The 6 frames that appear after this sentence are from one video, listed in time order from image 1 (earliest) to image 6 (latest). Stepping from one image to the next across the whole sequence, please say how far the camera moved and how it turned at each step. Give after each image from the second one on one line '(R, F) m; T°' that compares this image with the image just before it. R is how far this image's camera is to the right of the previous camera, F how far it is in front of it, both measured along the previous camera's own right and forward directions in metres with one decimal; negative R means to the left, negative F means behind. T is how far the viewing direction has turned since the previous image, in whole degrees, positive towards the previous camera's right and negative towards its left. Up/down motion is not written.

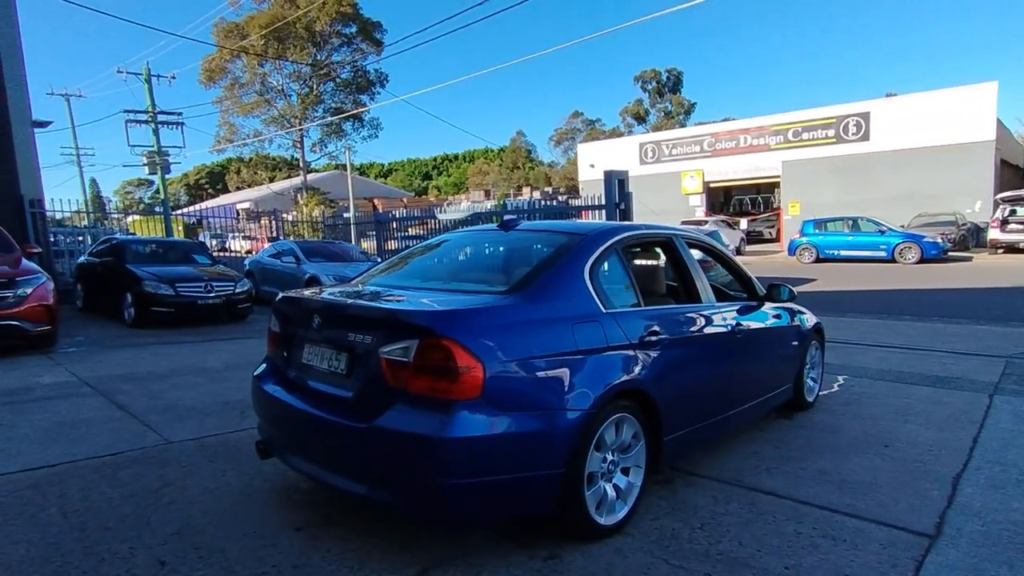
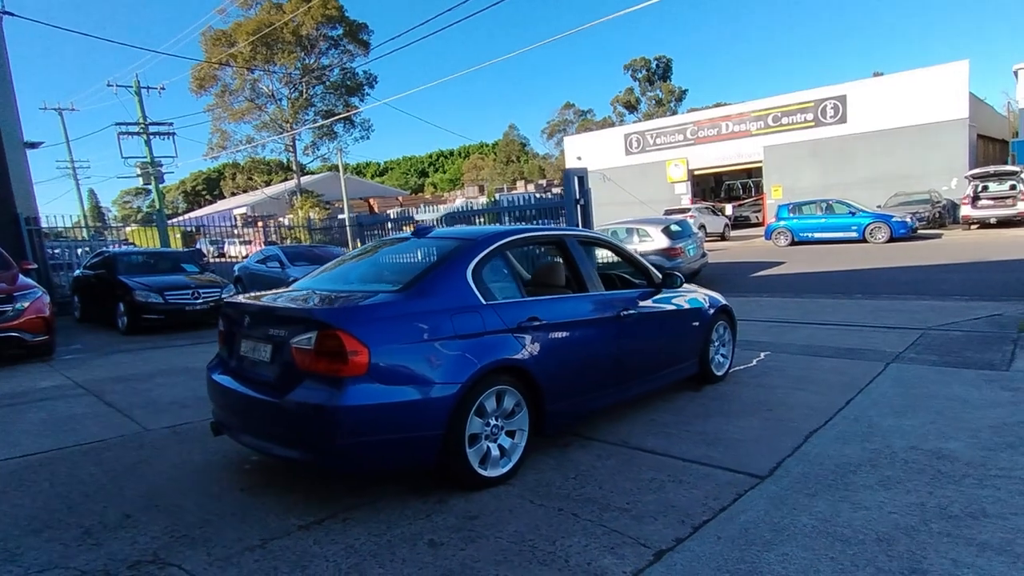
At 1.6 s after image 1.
(+0.7, -0.7) m; 0°
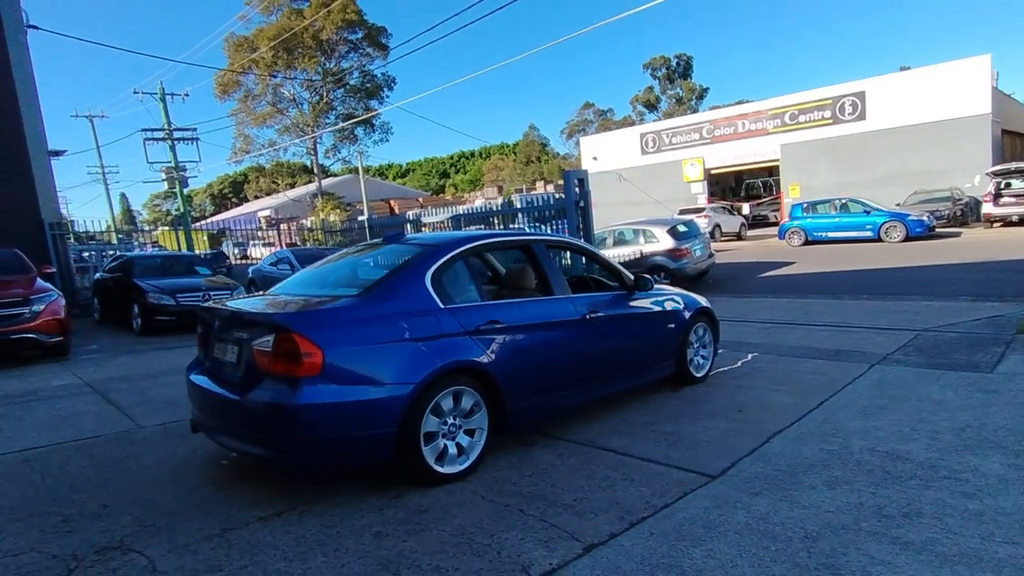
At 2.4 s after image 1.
(+0.4, -0.1) m; -2°
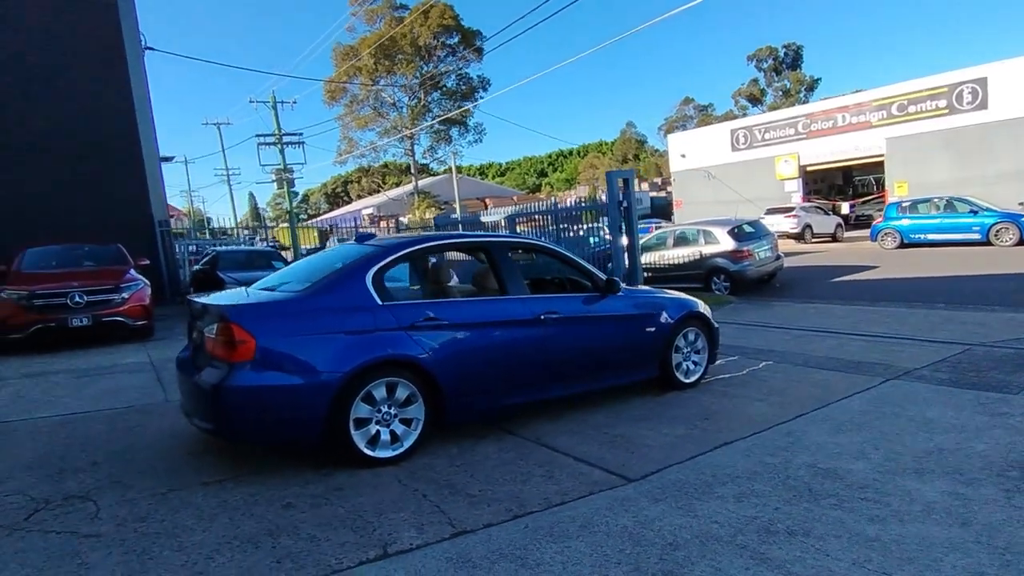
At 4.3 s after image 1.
(+1.2, -0.1) m; -10°
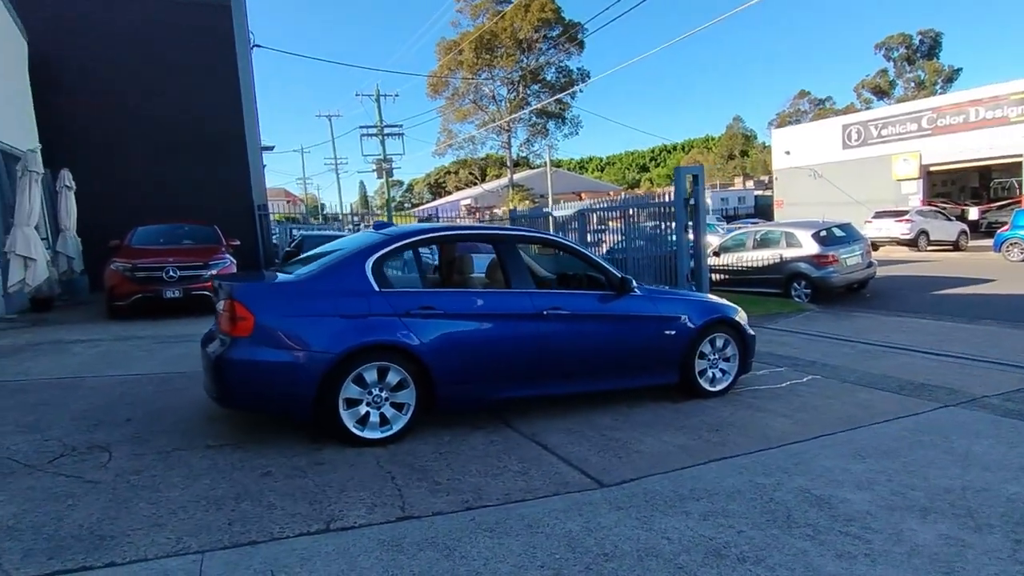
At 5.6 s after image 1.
(+0.8, +0.1) m; -9°
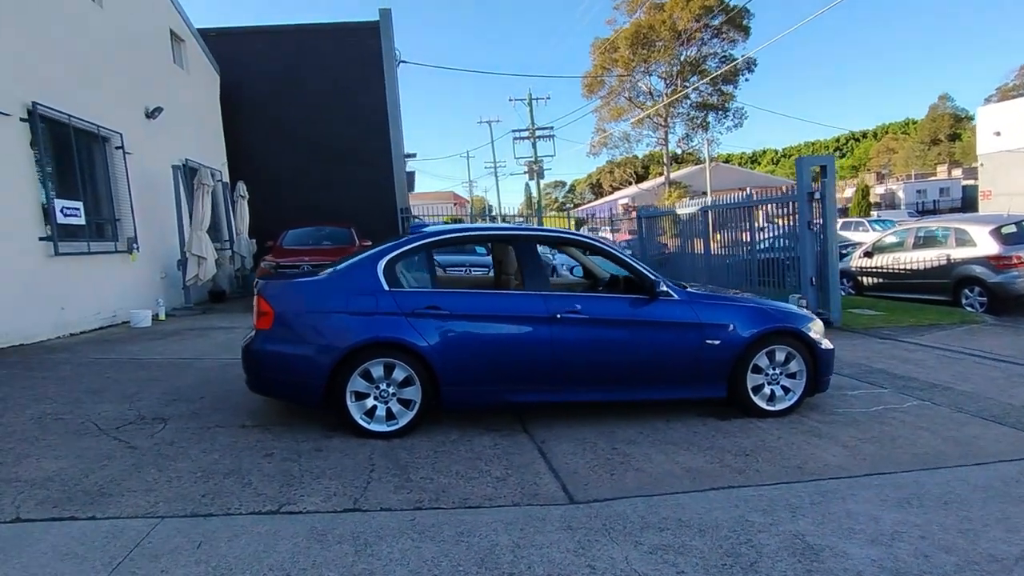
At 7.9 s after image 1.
(+1.2, +0.3) m; -16°
